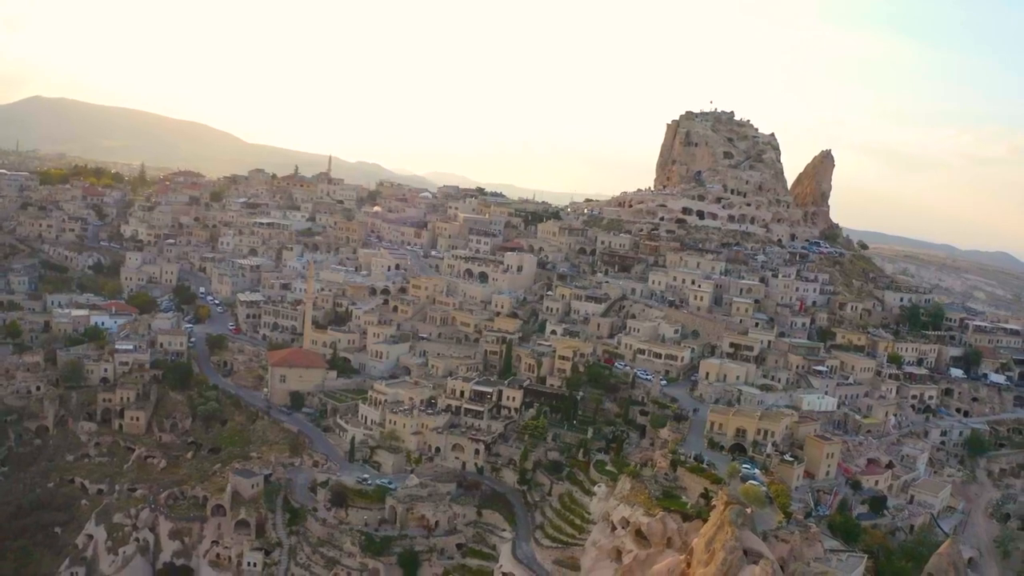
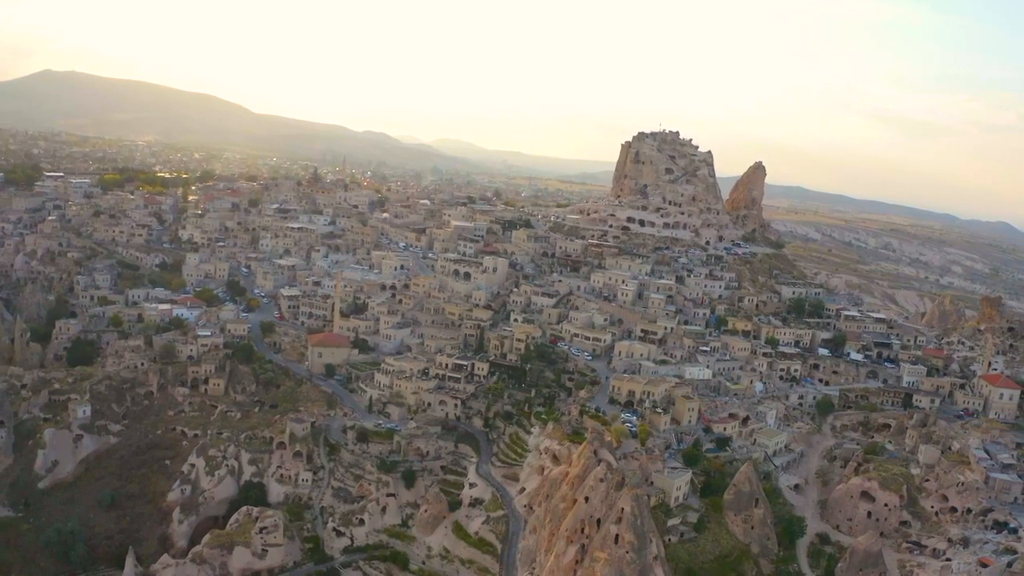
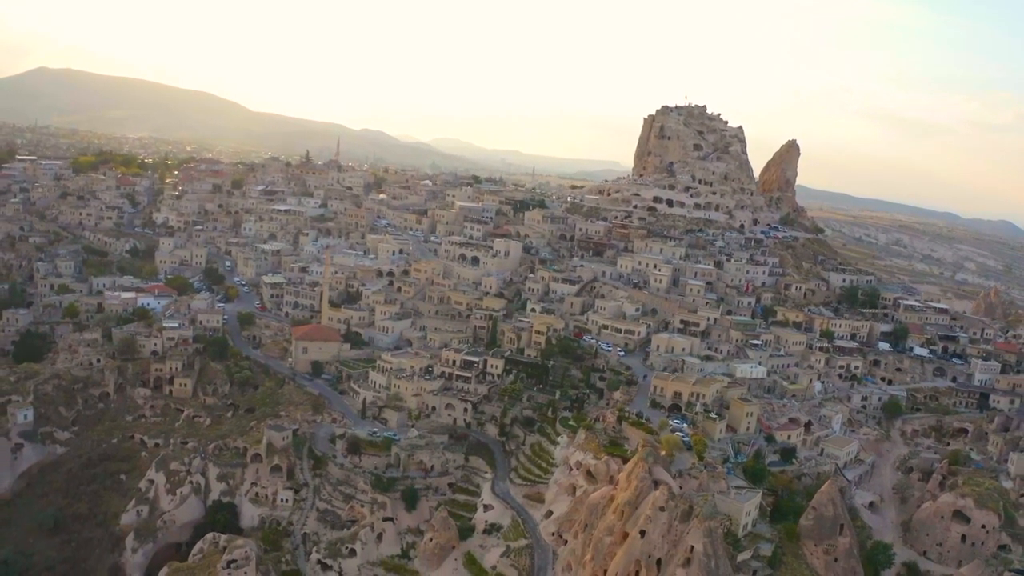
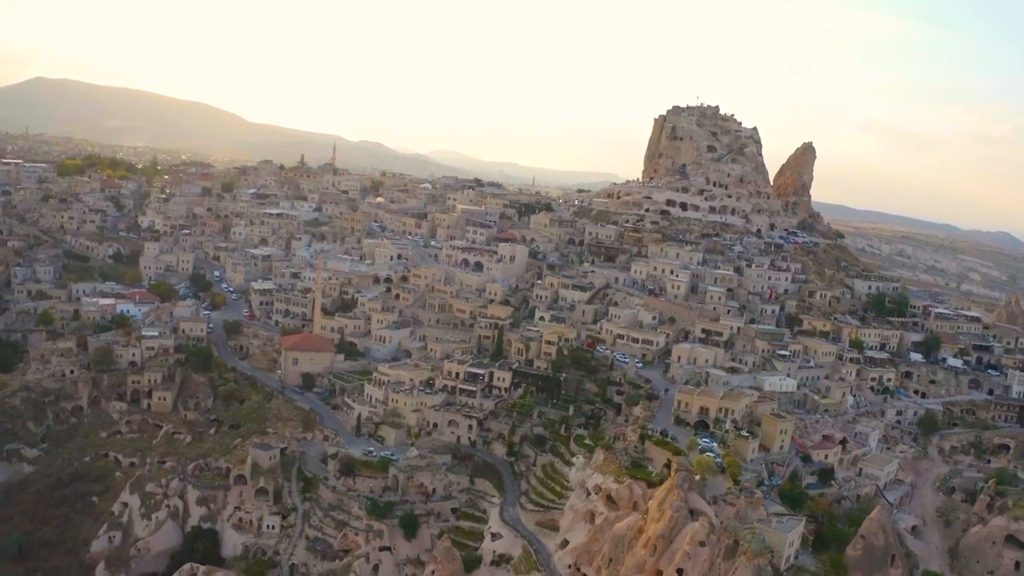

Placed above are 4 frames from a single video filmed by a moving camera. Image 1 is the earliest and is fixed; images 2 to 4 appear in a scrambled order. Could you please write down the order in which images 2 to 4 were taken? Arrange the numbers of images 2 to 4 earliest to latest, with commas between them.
4, 3, 2
